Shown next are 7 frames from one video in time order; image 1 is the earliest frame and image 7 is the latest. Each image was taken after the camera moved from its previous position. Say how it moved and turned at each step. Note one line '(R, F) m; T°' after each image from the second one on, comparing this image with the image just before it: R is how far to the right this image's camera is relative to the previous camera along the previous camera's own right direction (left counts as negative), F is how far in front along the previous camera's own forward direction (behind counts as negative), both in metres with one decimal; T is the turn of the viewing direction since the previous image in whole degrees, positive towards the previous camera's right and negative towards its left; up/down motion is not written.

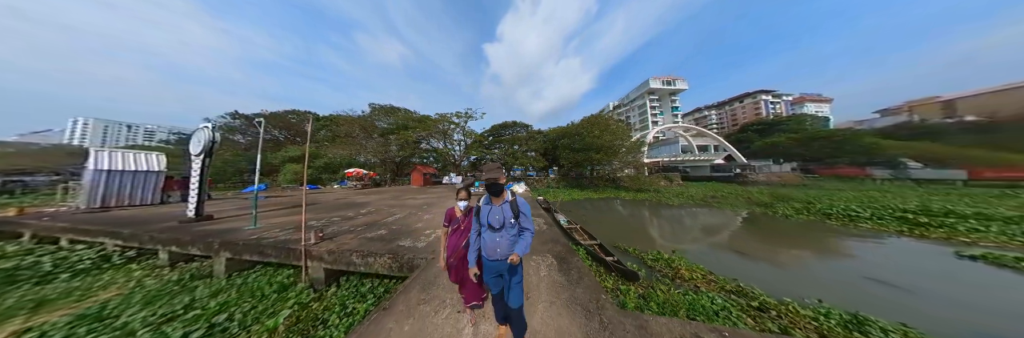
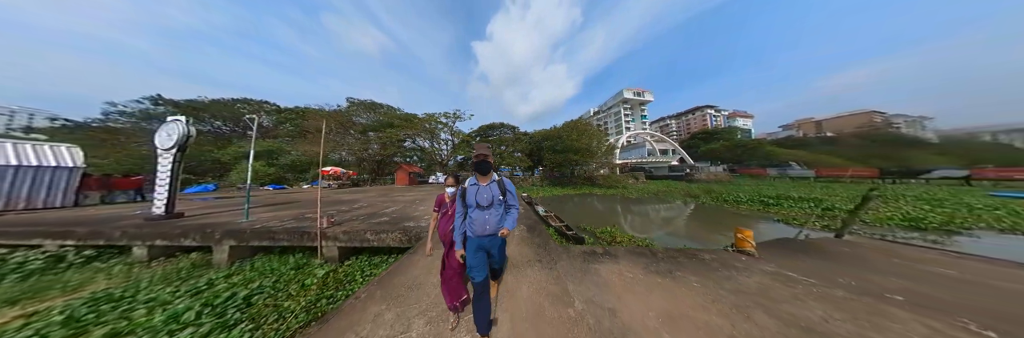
(0.0, -0.8) m; +5°
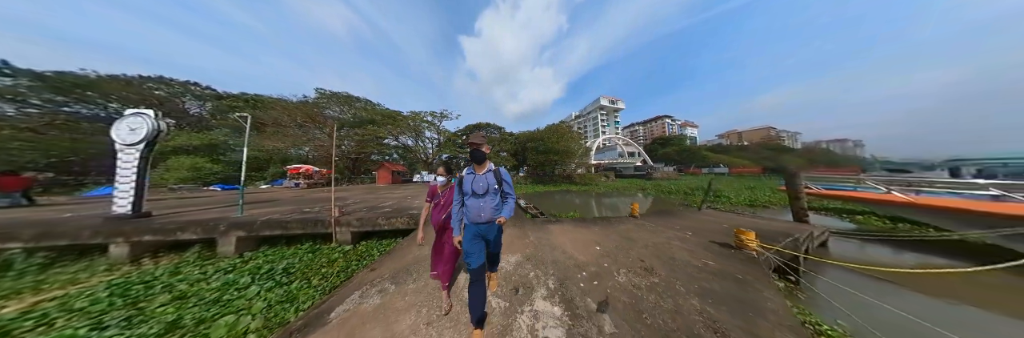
(0.0, -0.9) m; +5°
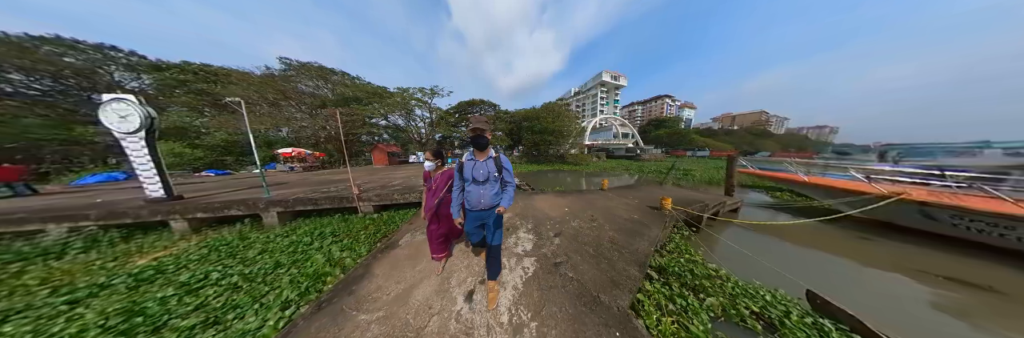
(+0.1, -0.6) m; +1°
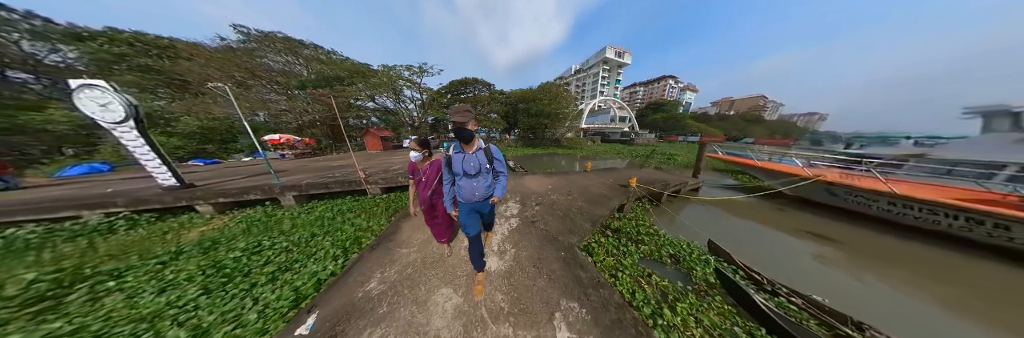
(+0.1, -0.4) m; +1°
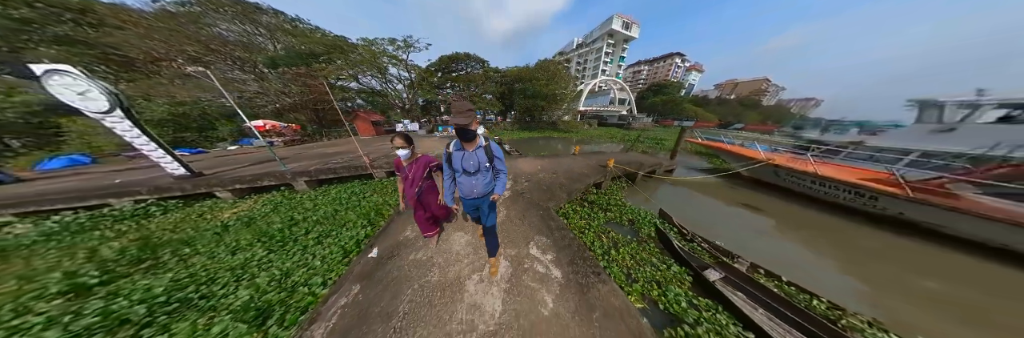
(+0.1, -0.4) m; +1°
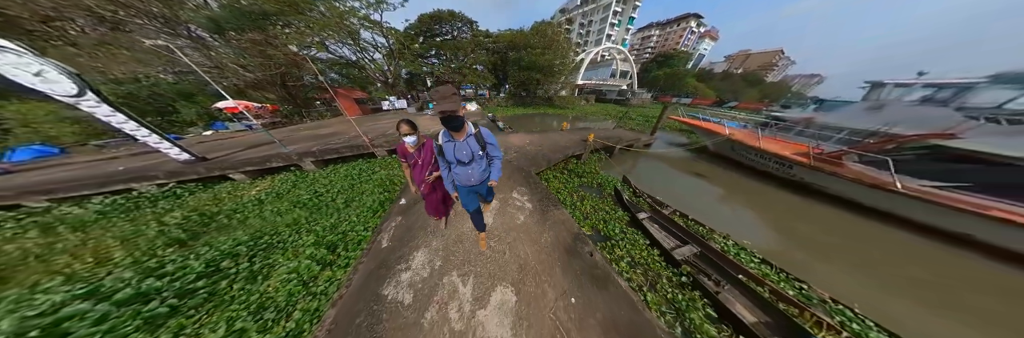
(+0.1, -0.5) m; +1°
